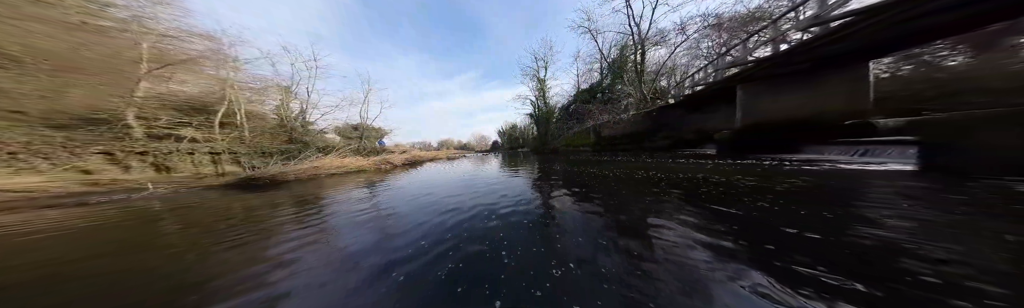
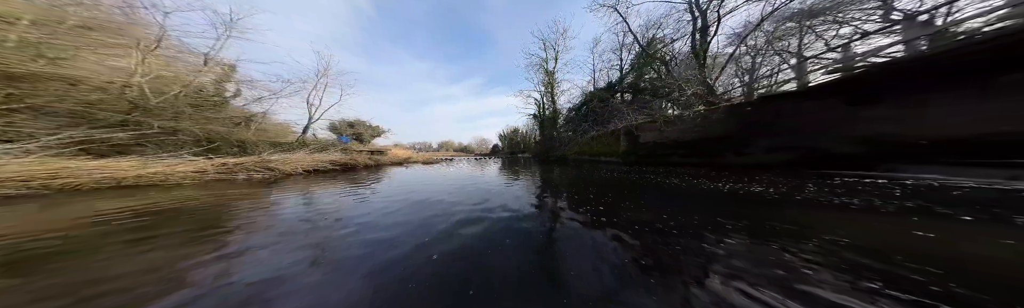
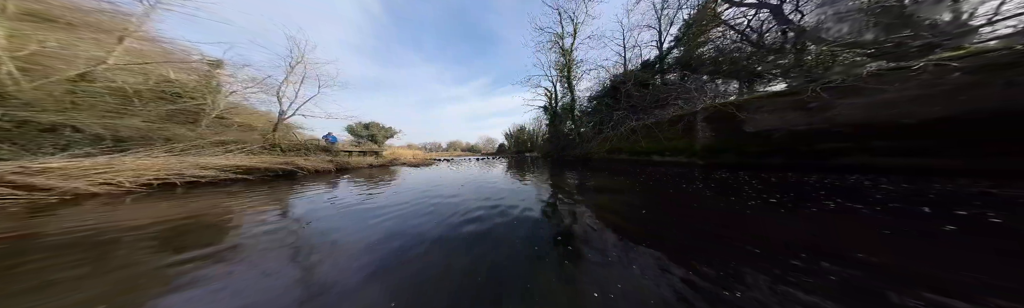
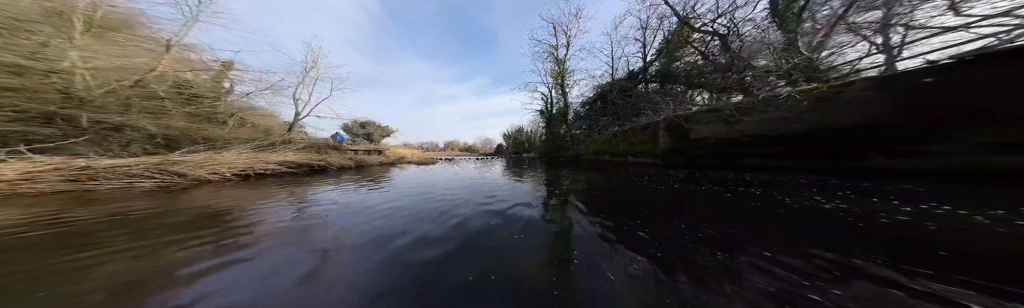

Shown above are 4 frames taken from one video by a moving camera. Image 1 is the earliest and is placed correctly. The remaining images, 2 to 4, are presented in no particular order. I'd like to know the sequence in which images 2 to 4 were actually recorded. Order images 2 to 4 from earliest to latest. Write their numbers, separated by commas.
2, 4, 3
